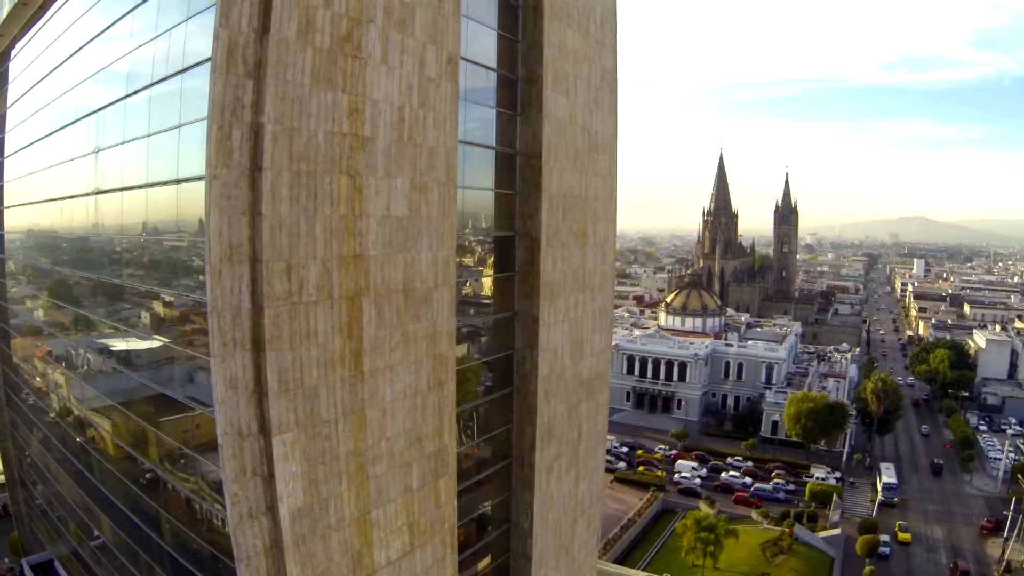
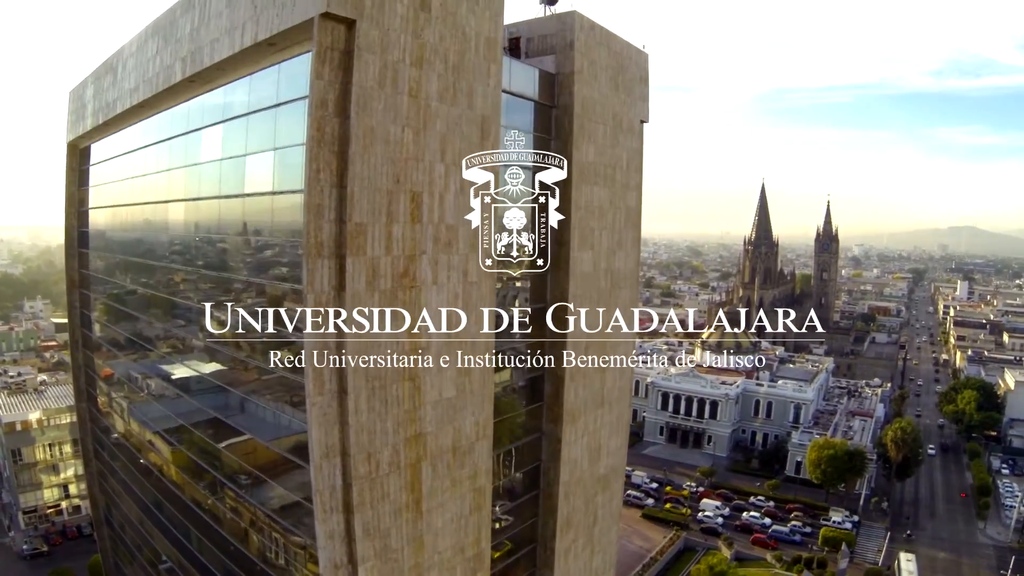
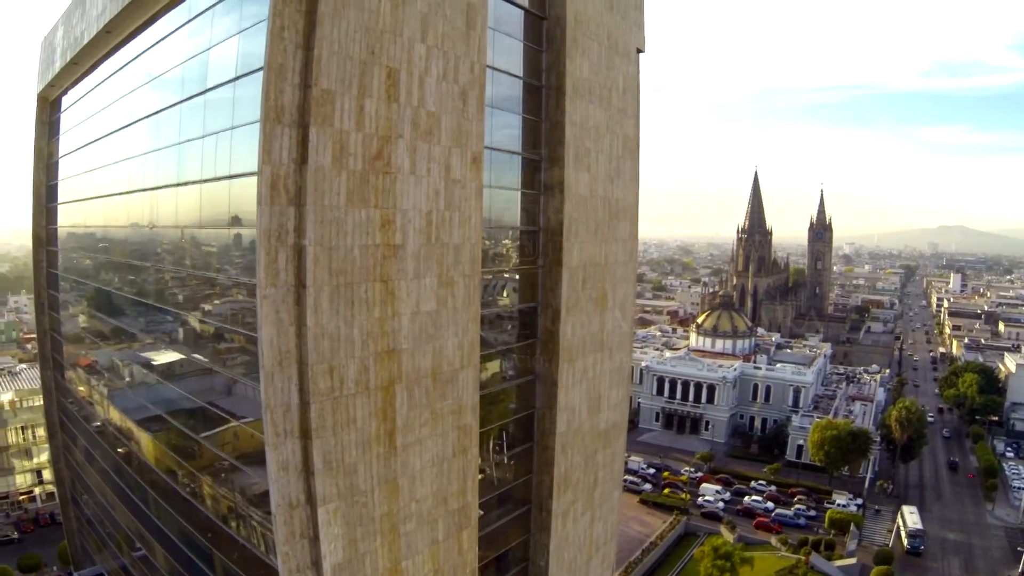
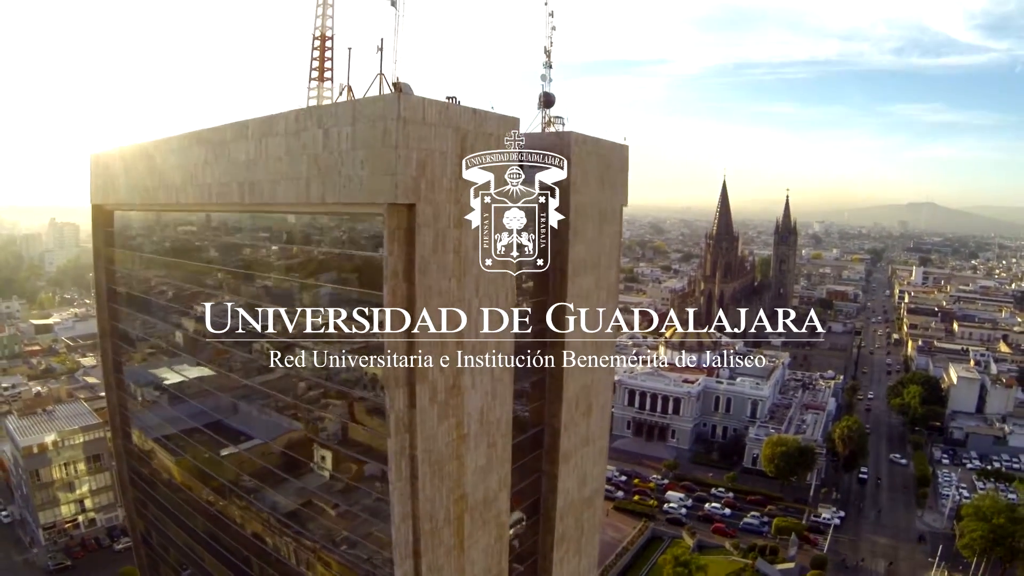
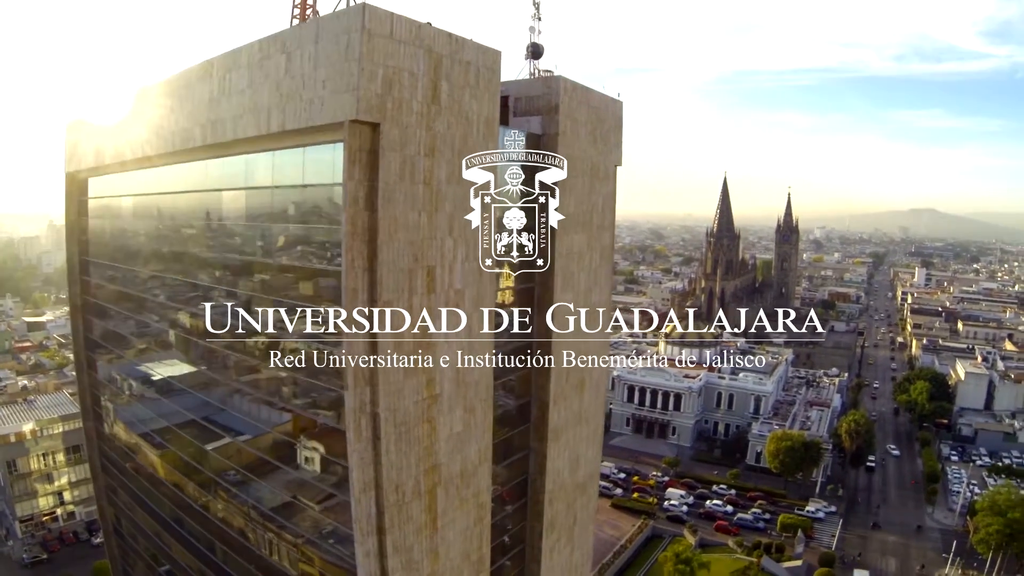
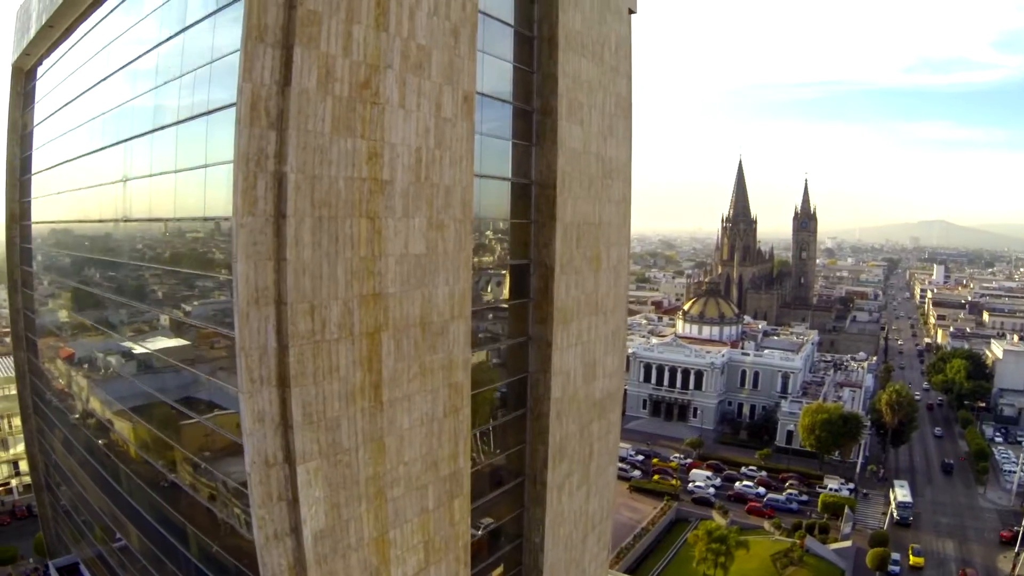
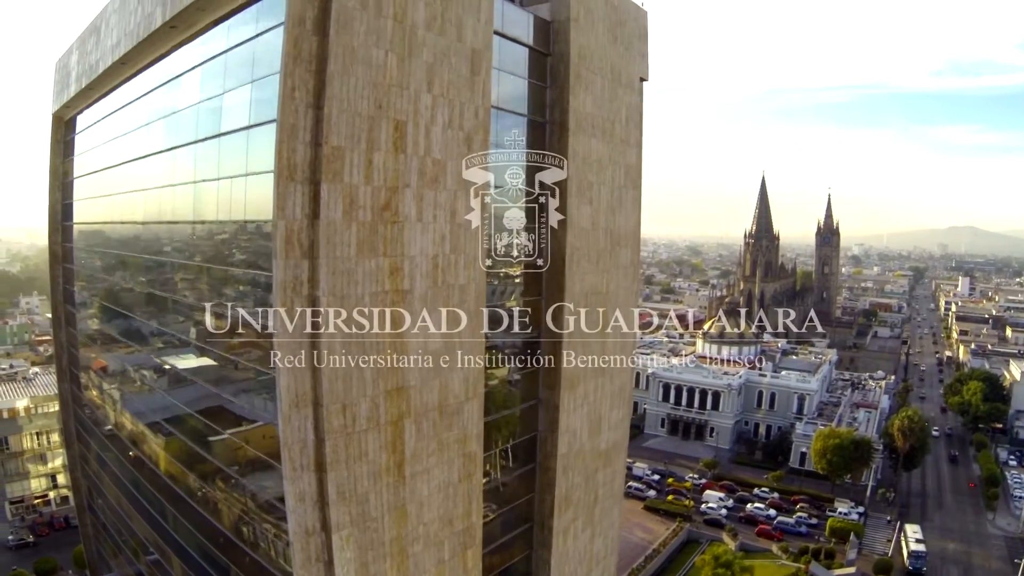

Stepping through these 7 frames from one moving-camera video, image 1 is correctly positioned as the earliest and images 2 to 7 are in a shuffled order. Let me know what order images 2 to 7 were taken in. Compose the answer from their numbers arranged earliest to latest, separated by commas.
6, 3, 7, 2, 5, 4
